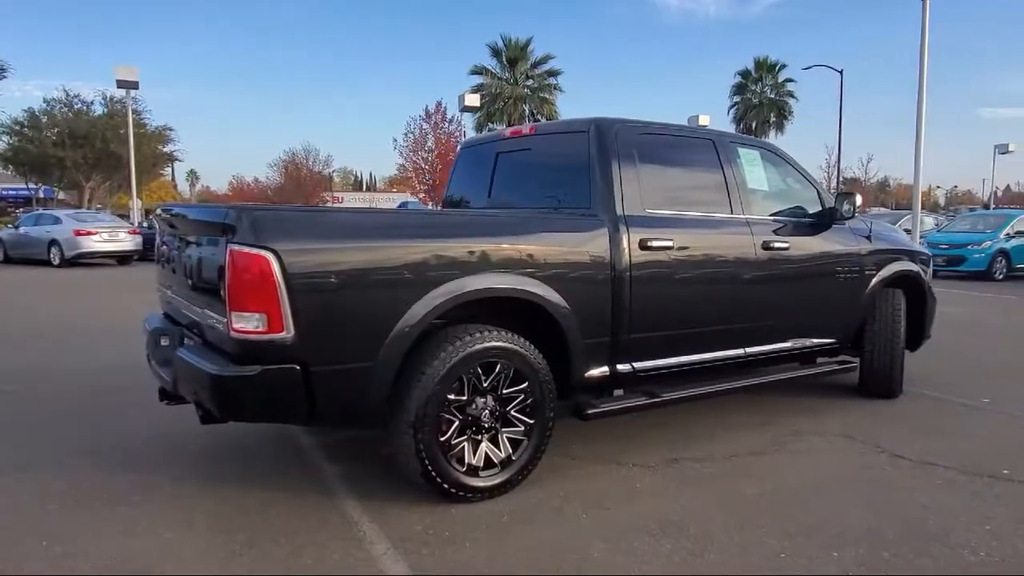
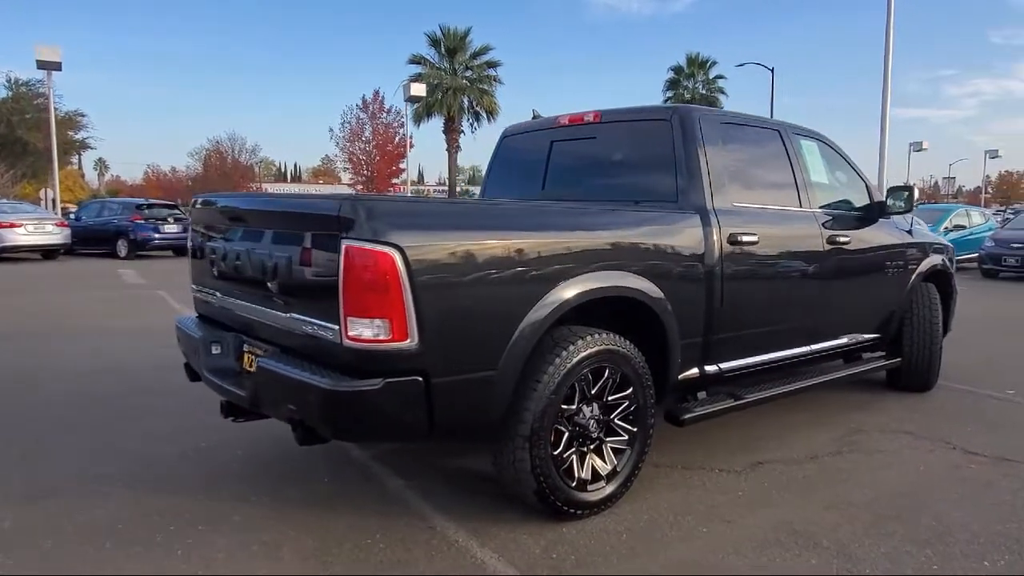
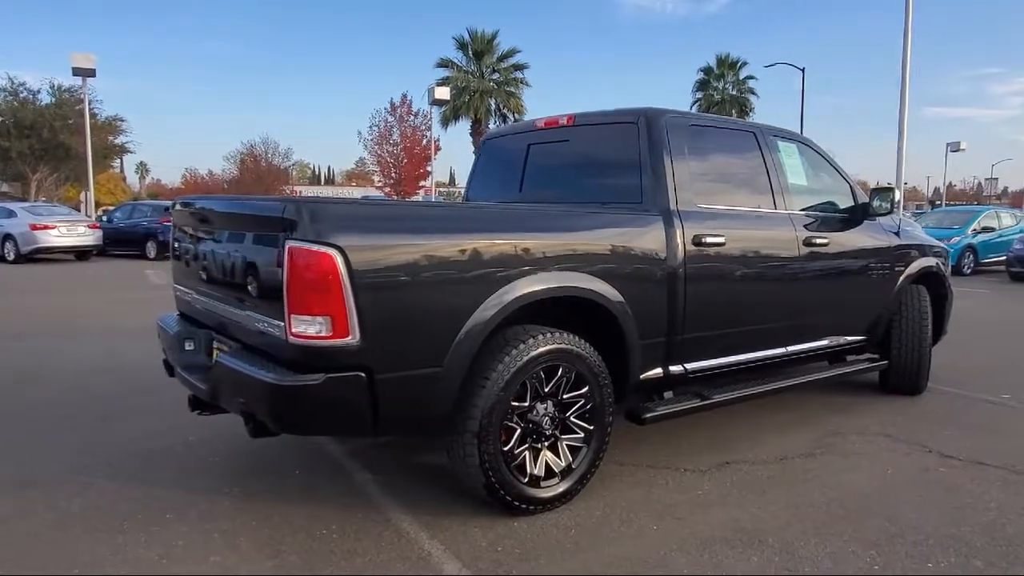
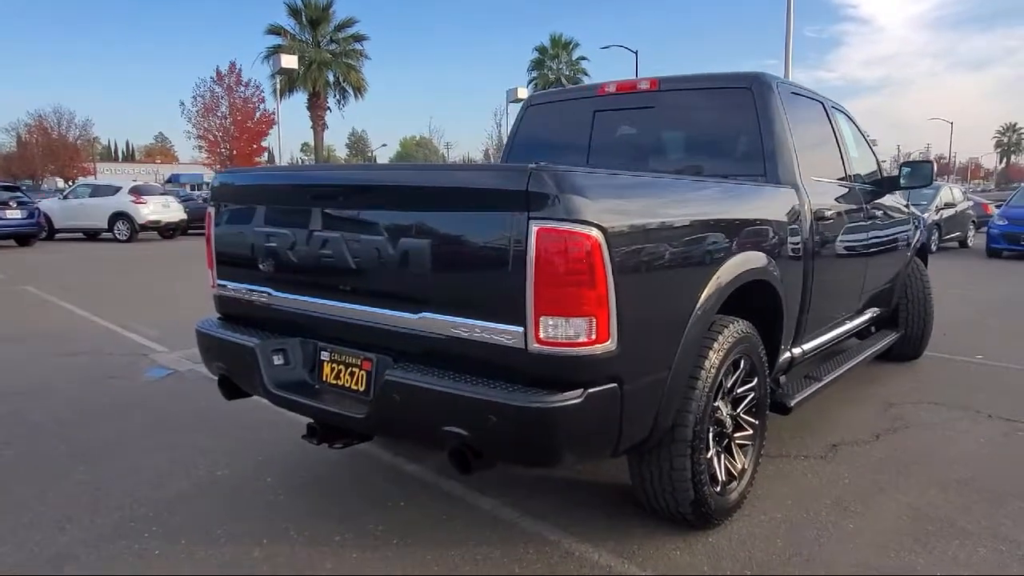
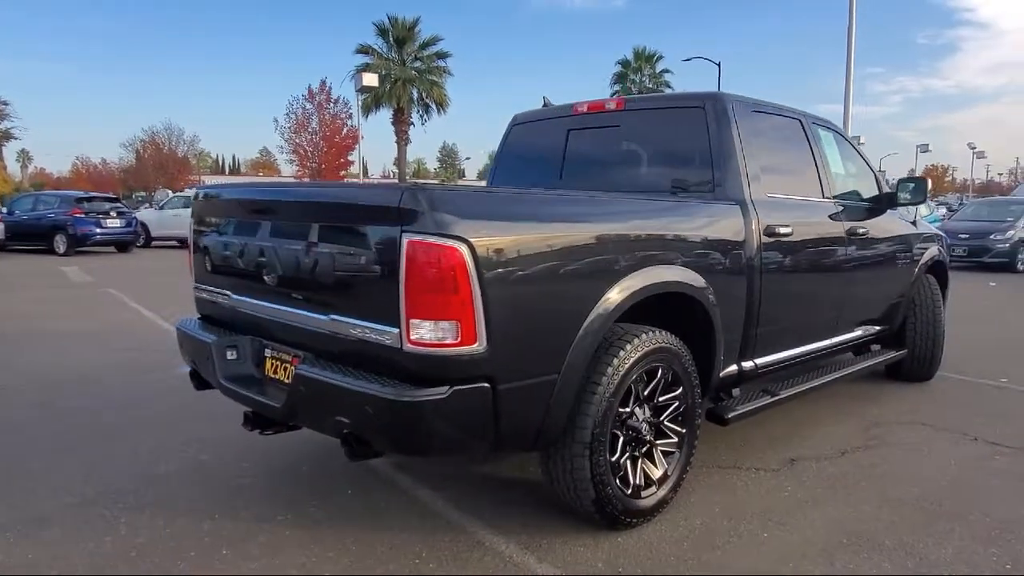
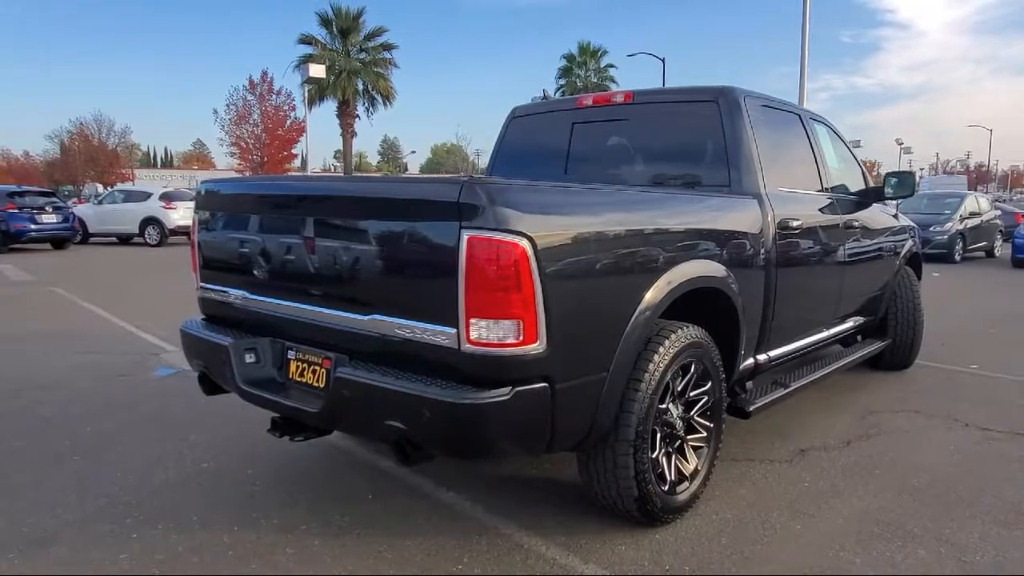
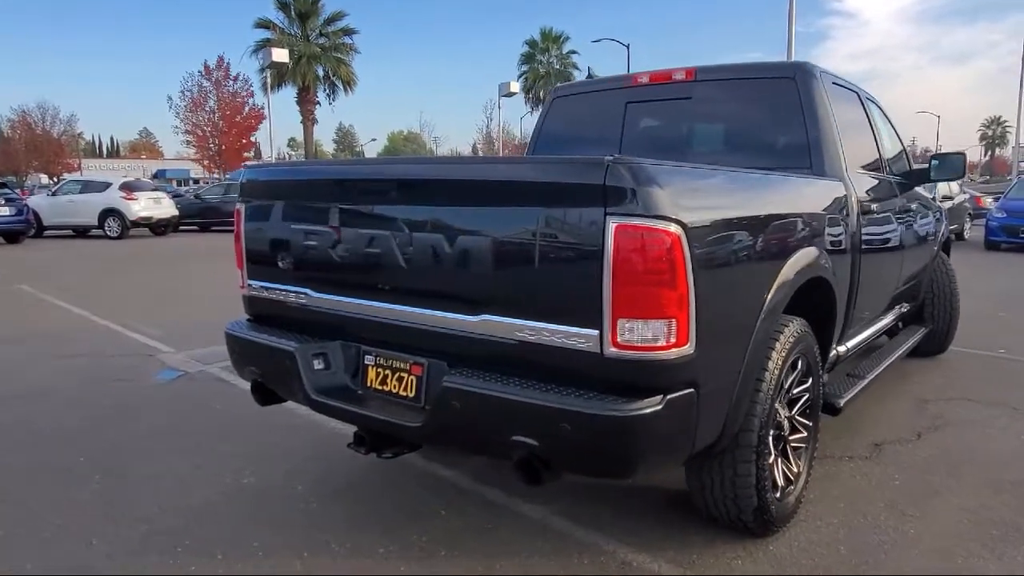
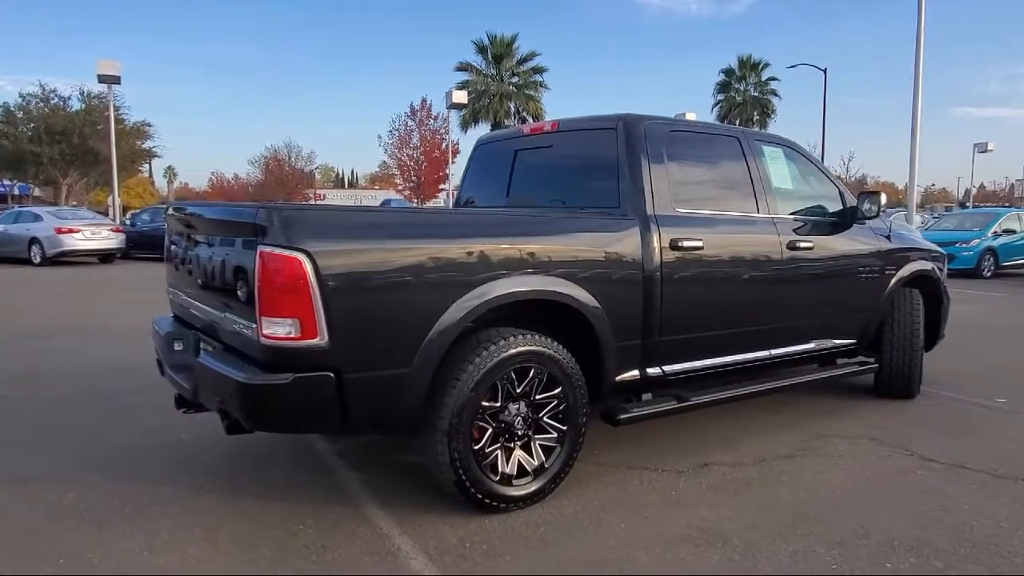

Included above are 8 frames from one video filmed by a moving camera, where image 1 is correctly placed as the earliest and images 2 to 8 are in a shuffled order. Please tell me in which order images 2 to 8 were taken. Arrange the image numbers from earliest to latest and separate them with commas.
8, 3, 2, 5, 6, 4, 7
